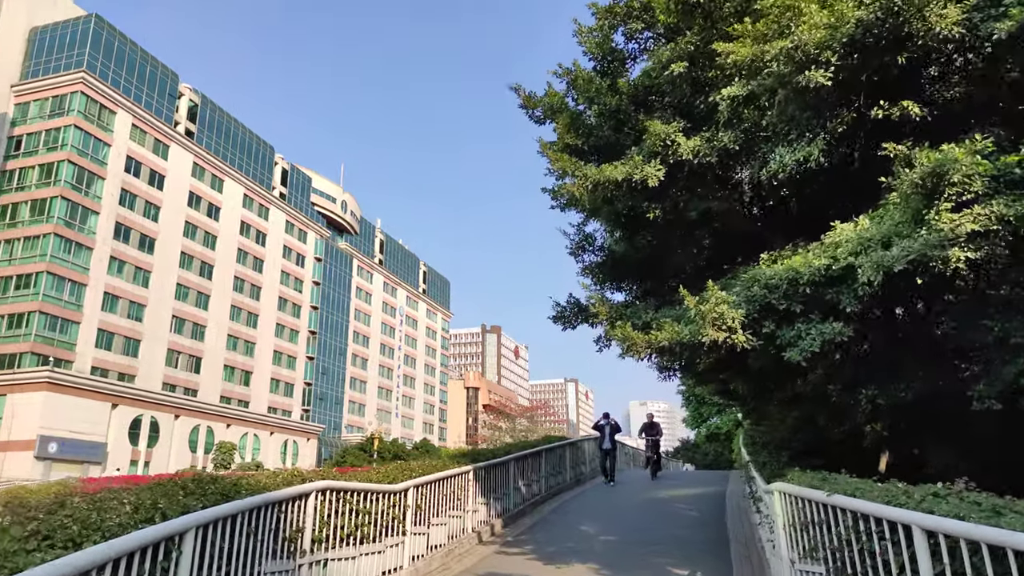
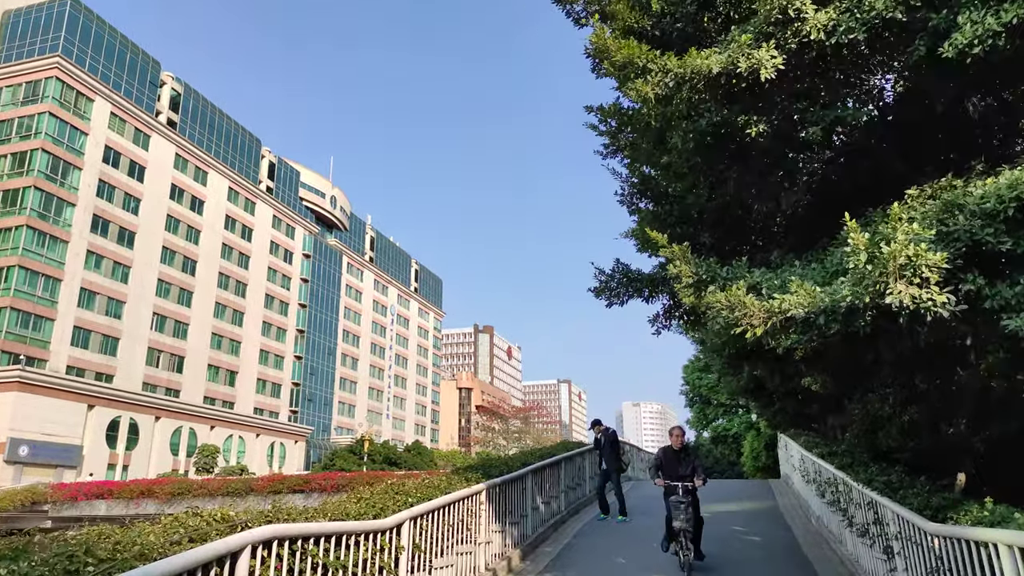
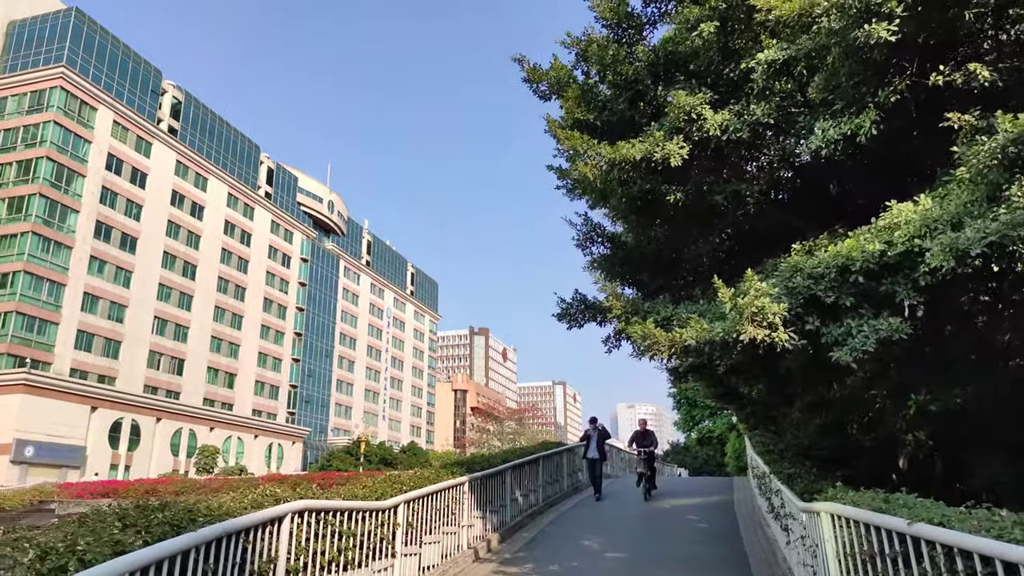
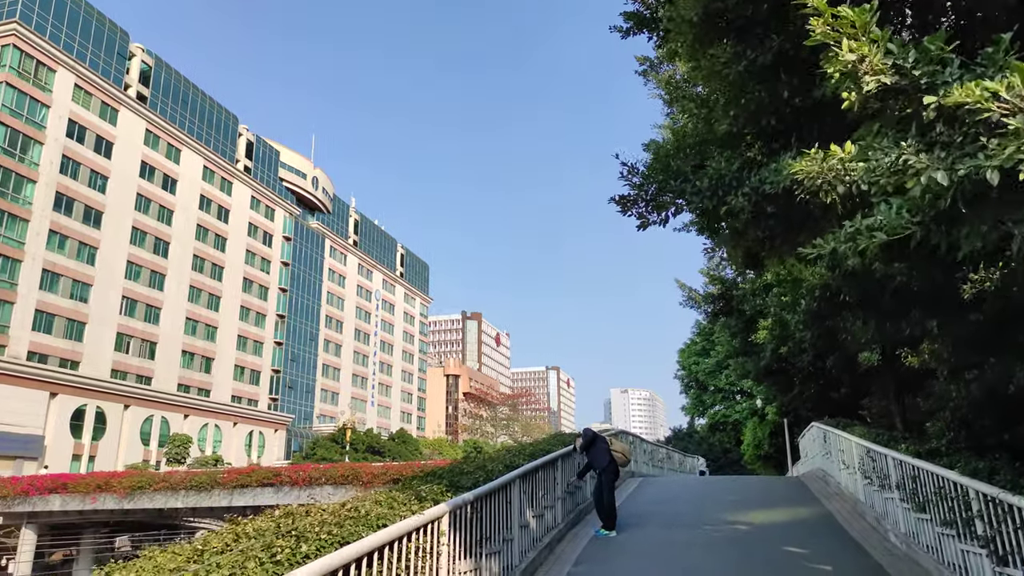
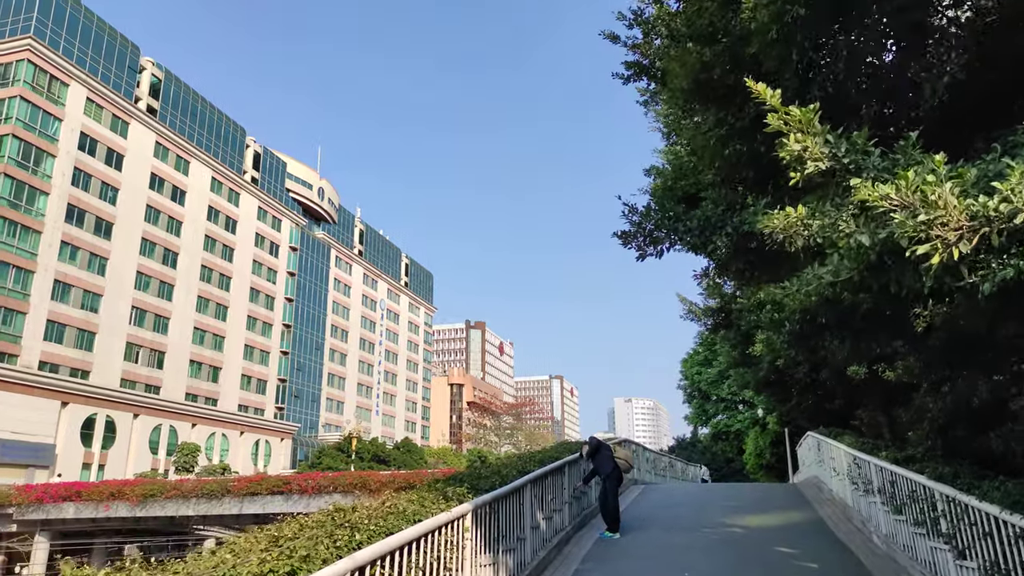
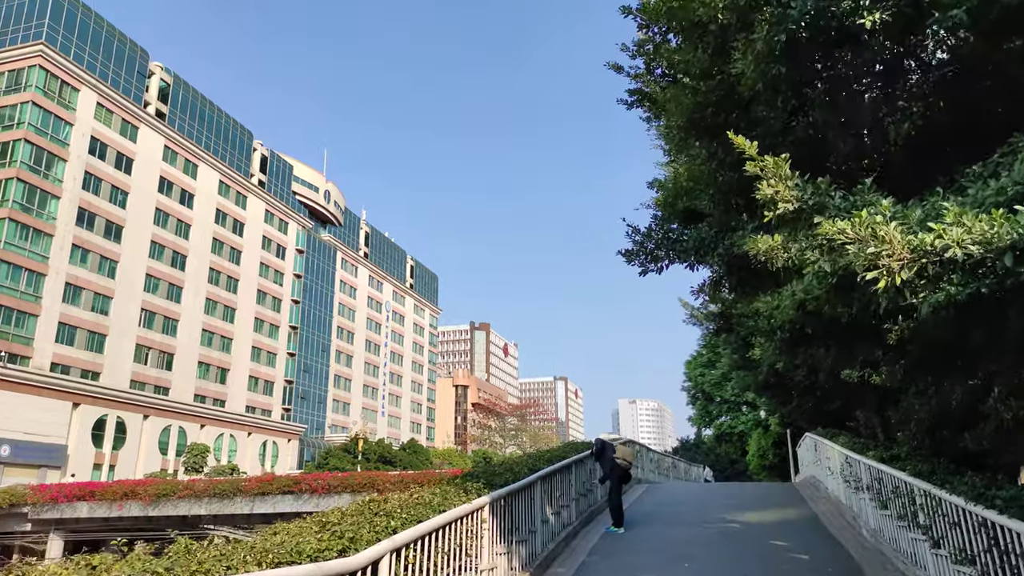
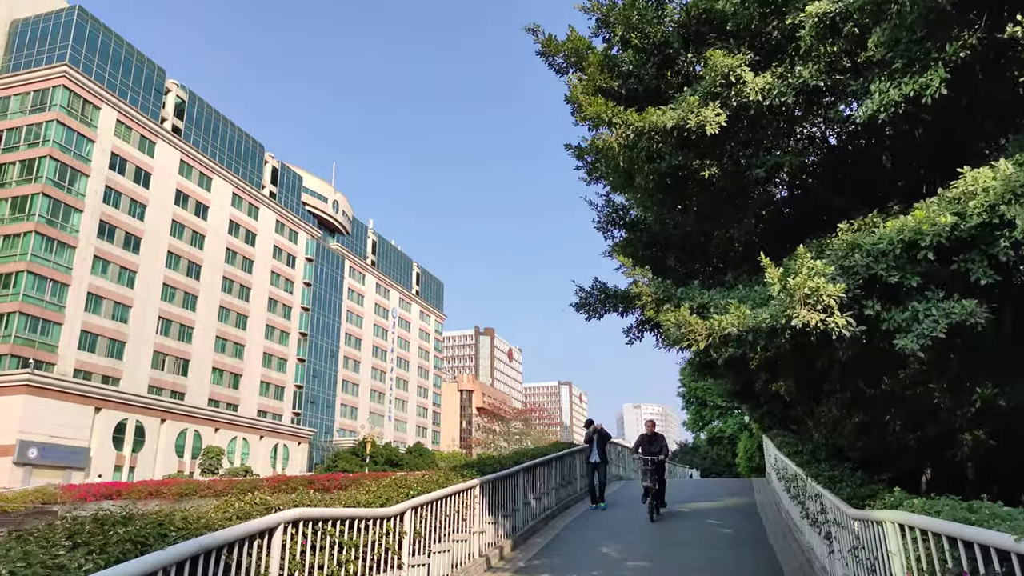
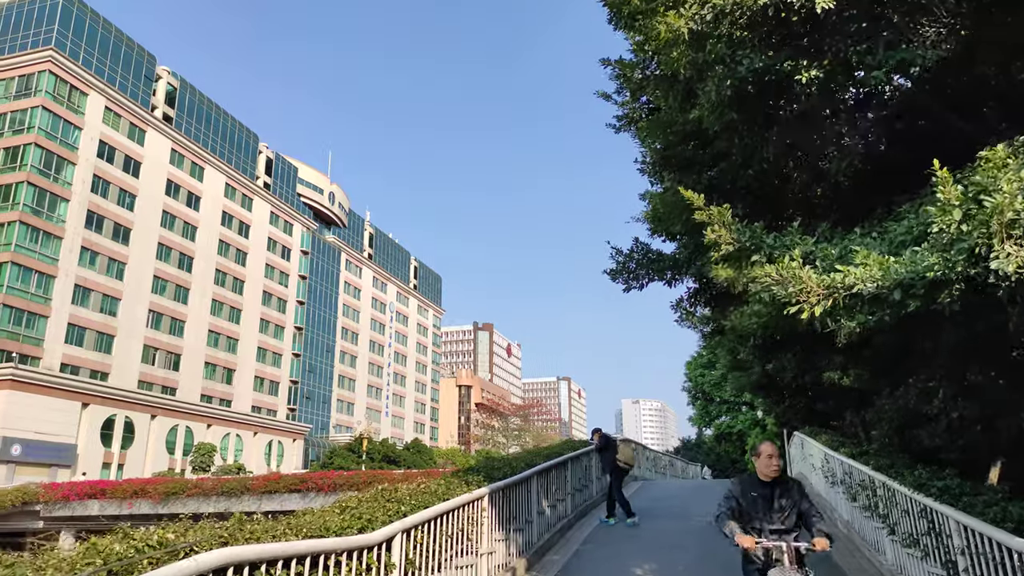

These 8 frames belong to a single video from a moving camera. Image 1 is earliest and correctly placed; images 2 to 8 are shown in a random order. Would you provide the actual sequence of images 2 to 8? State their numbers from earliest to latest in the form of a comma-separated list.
3, 7, 2, 8, 6, 5, 4
